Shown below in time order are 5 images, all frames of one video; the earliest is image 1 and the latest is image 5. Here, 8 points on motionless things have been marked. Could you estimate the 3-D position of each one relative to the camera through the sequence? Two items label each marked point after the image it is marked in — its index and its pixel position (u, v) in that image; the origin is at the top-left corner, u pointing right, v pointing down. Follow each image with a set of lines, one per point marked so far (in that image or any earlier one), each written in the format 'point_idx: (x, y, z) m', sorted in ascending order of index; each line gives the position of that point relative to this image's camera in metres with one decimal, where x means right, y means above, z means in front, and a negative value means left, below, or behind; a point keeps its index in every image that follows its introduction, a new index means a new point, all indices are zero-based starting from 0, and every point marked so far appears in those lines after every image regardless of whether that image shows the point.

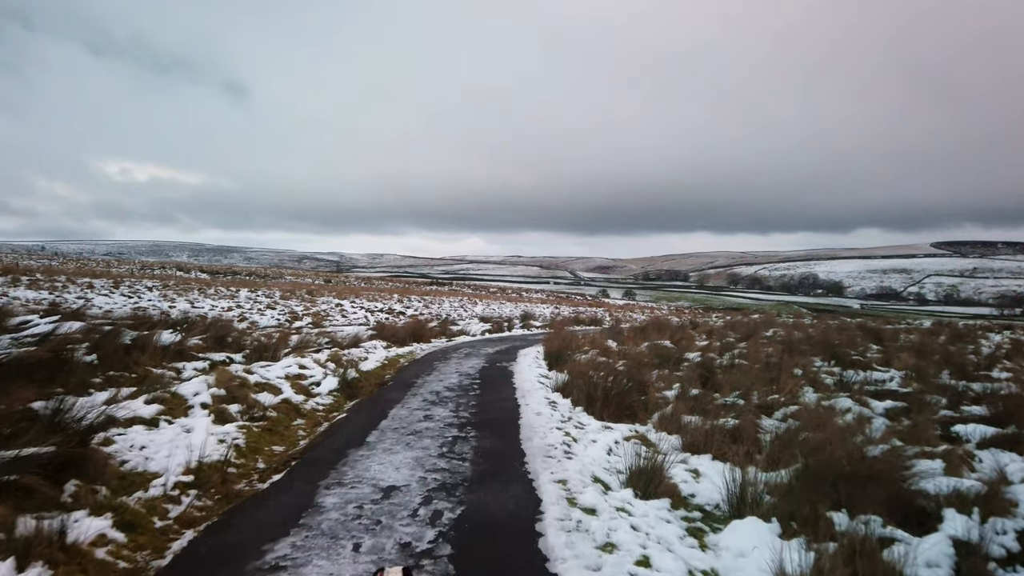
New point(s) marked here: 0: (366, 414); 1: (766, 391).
0: (-2.3, -1.9, +6.9) m
1: (+5.4, -2.2, +9.5) m
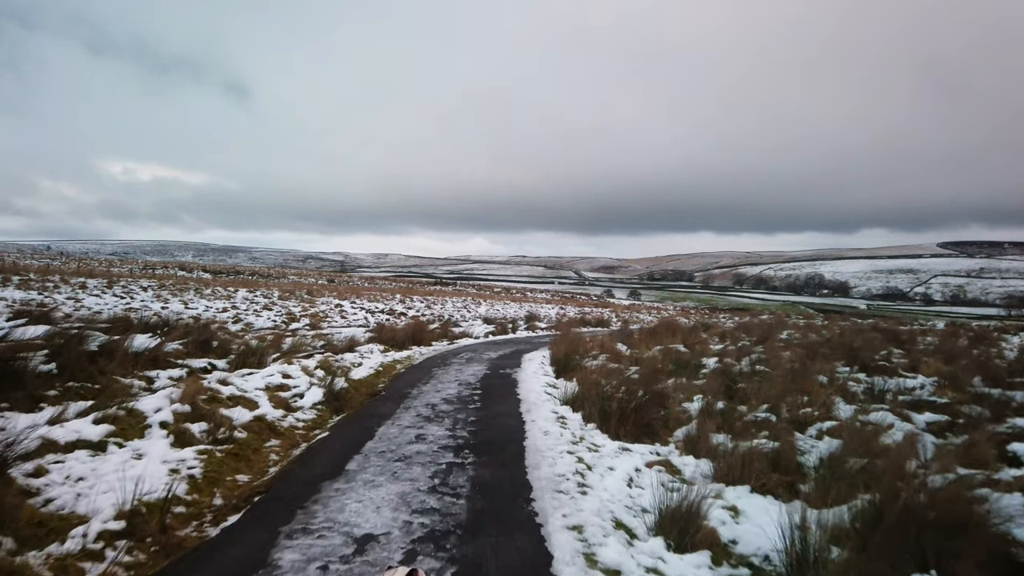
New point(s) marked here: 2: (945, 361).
0: (-2.2, -2.0, +6.1) m
1: (+5.5, -2.2, +8.6) m
2: (+16.7, -2.8, +17.2) m
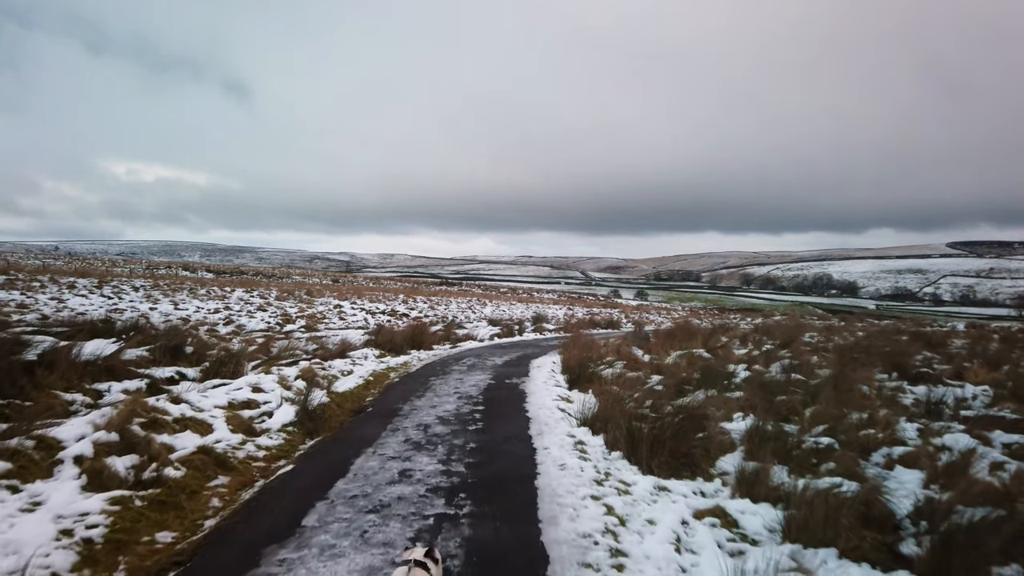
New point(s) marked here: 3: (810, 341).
0: (-2.1, -1.9, +5.0) m
1: (+5.6, -2.2, +7.4) m
2: (+16.9, -2.8, +15.8) m
3: (+12.8, -2.3, +19.2) m
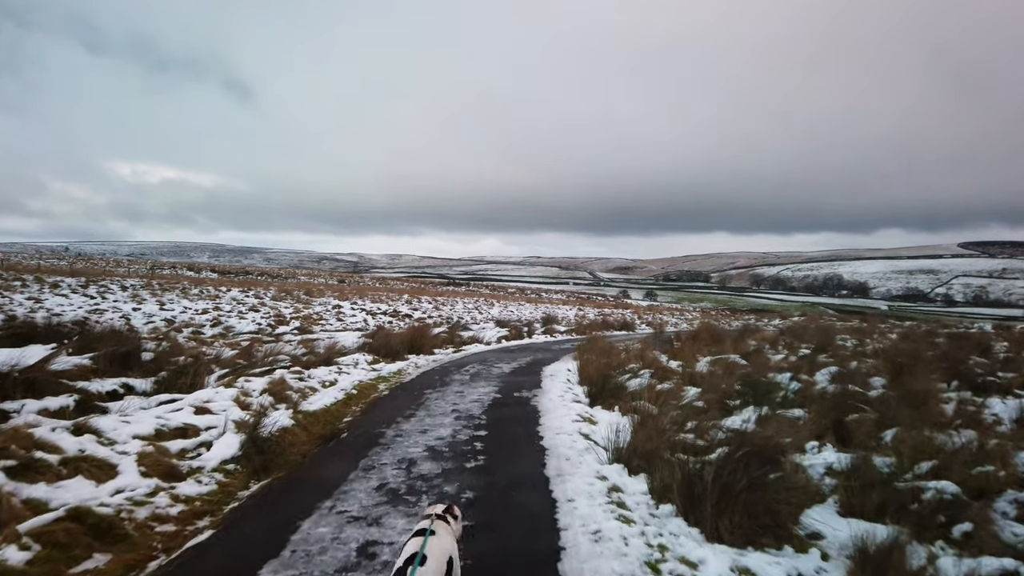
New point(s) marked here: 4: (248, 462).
0: (-2.0, -1.9, +3.5) m
1: (+5.7, -2.1, +5.8) m
2: (+17.2, -2.7, +14.0) m
3: (+13.1, -2.2, +17.5) m
4: (-2.7, -1.8, +4.6) m
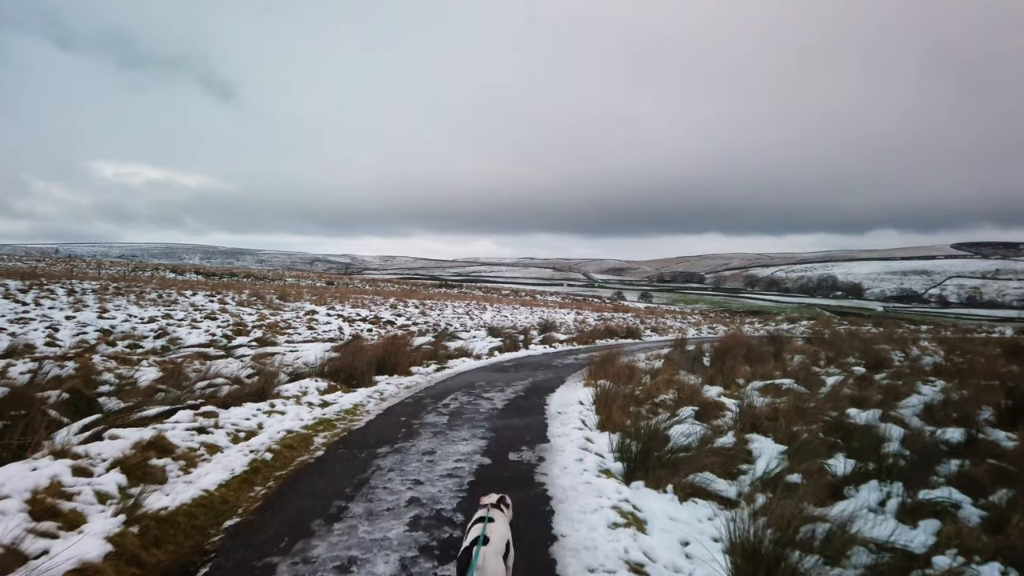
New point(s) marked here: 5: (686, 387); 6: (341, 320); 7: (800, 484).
0: (-2.0, -2.0, +1.0) m
1: (+5.7, -2.2, +3.3) m
2: (+17.1, -2.9, +11.6) m
3: (+13.0, -2.4, +15.1) m
4: (-2.7, -1.9, +2.1) m
5: (+3.4, -1.9, +8.5) m
6: (-7.4, -1.5, +19.5) m
7: (+3.0, -2.0, +4.6) m
